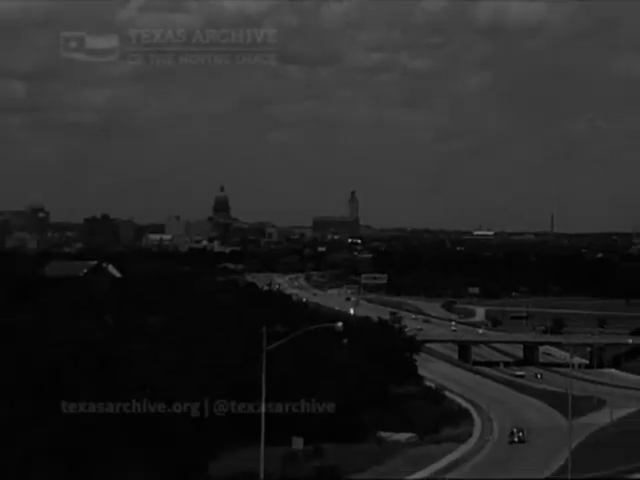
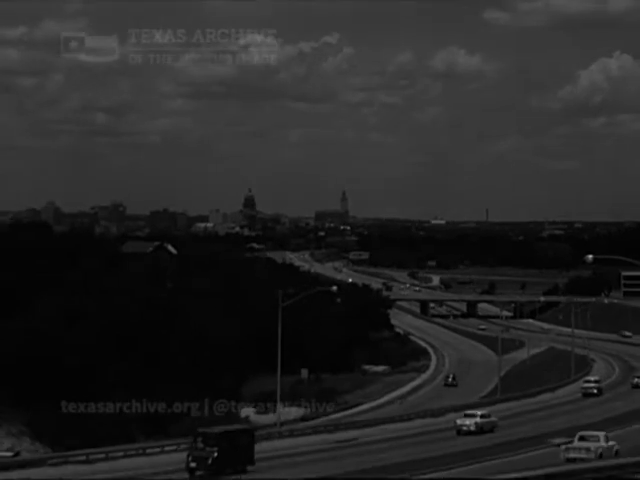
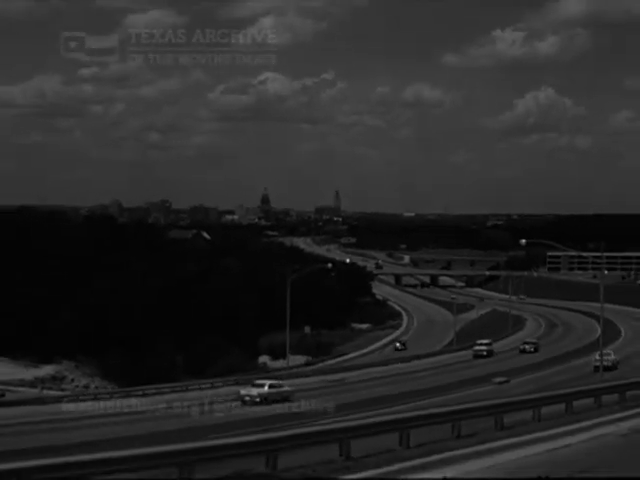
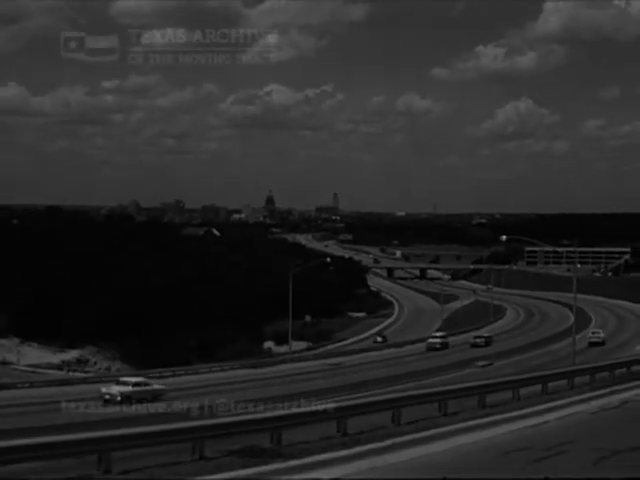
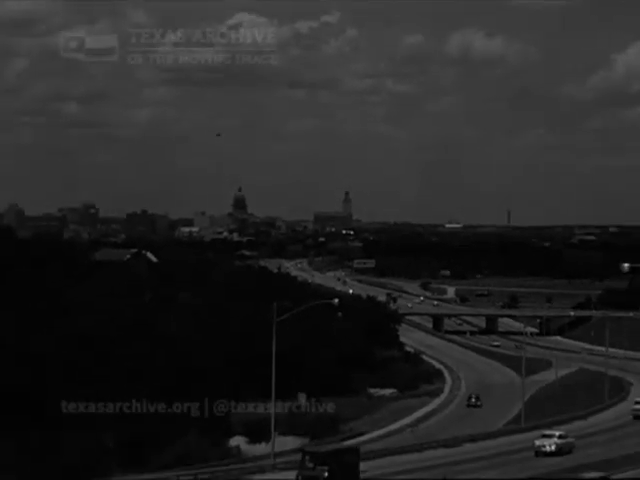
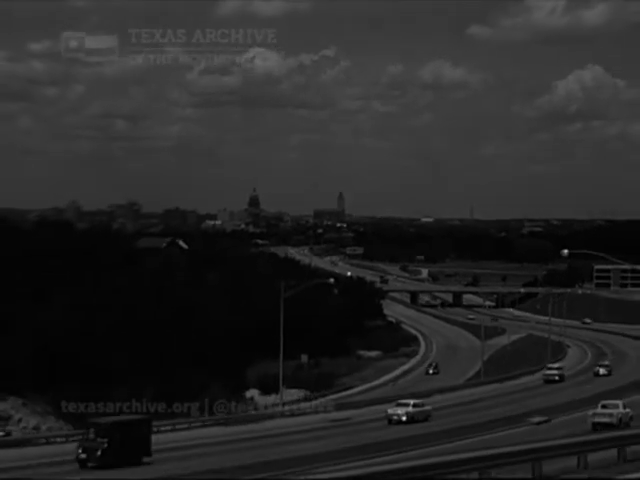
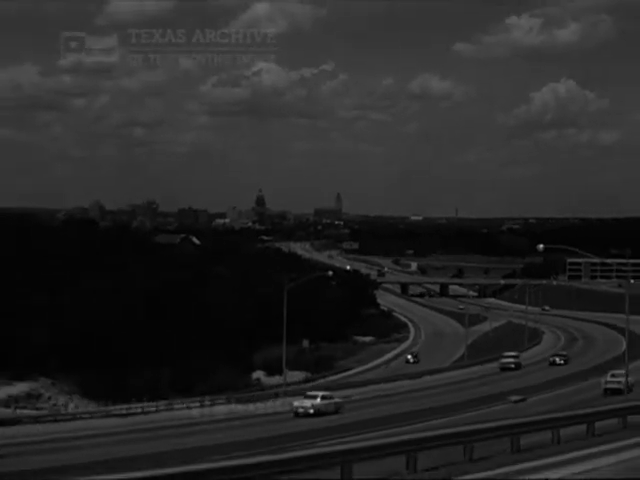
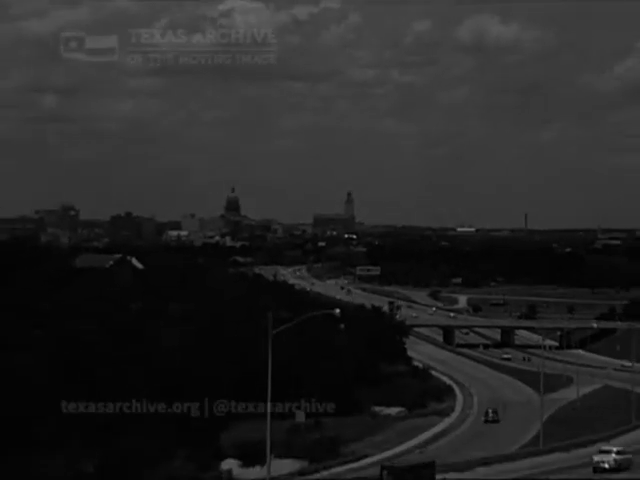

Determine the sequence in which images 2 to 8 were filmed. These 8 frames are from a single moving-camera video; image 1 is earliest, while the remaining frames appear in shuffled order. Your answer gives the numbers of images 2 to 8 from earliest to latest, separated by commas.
8, 5, 2, 6, 7, 3, 4
